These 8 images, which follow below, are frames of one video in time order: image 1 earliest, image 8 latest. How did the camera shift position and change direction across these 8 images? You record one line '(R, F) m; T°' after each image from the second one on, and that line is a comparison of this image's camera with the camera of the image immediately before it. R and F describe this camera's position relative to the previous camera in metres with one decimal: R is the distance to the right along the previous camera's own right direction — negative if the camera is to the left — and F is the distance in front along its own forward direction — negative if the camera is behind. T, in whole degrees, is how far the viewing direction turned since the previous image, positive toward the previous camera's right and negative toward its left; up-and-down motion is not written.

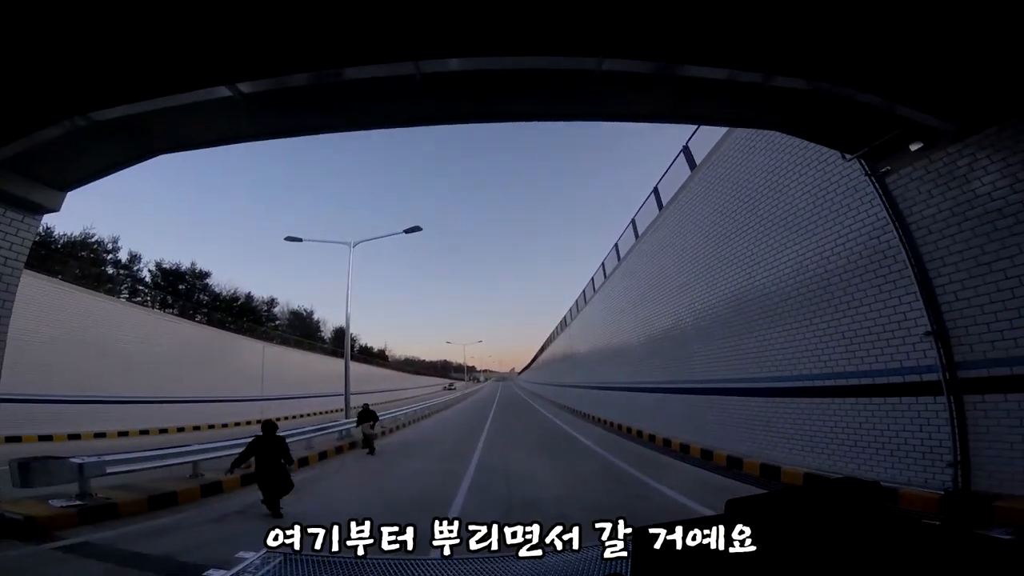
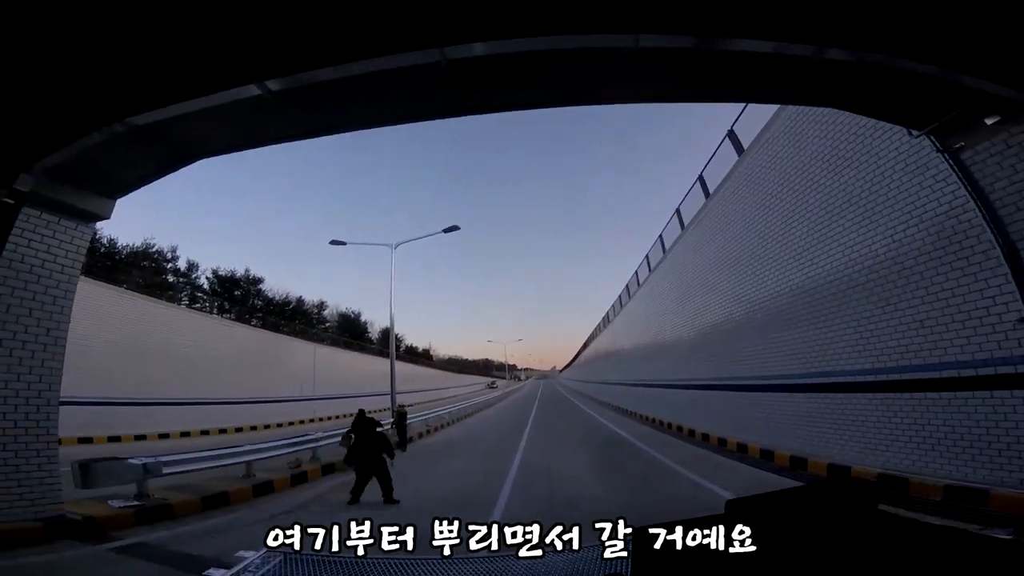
(0.0, +0.1) m; -4°
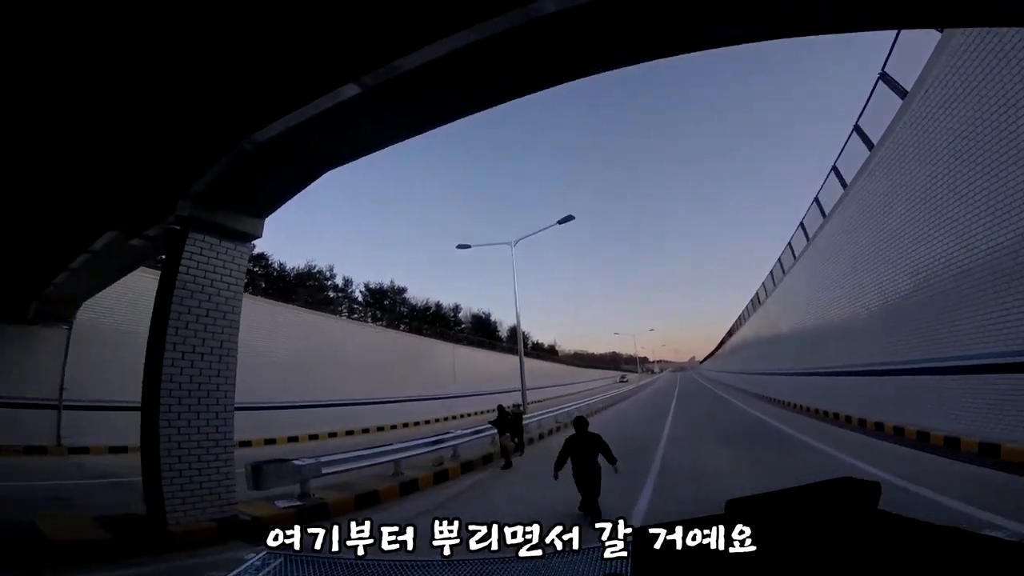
(-0.1, +0.2) m; -13°
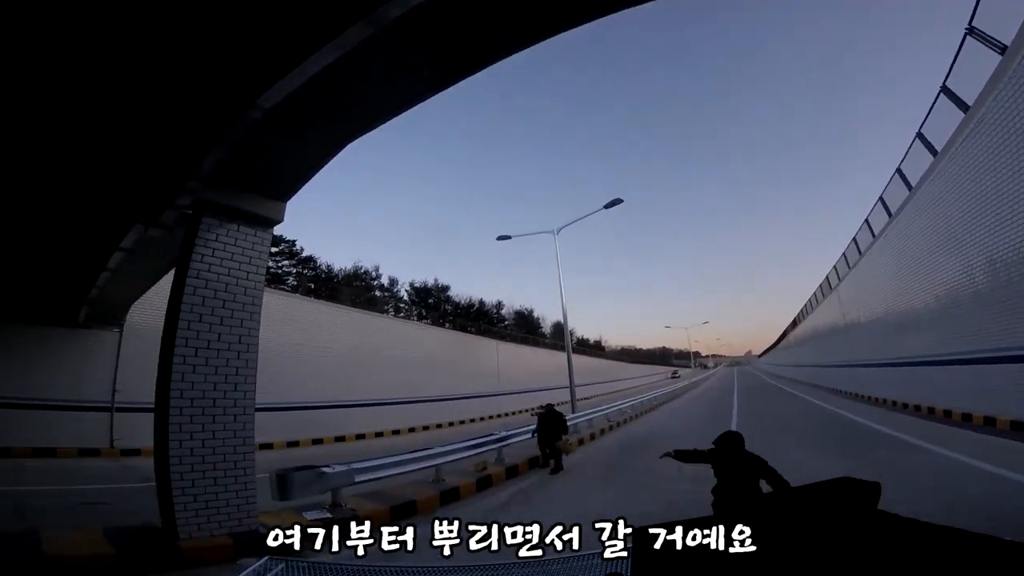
(0.0, +0.5) m; -5°
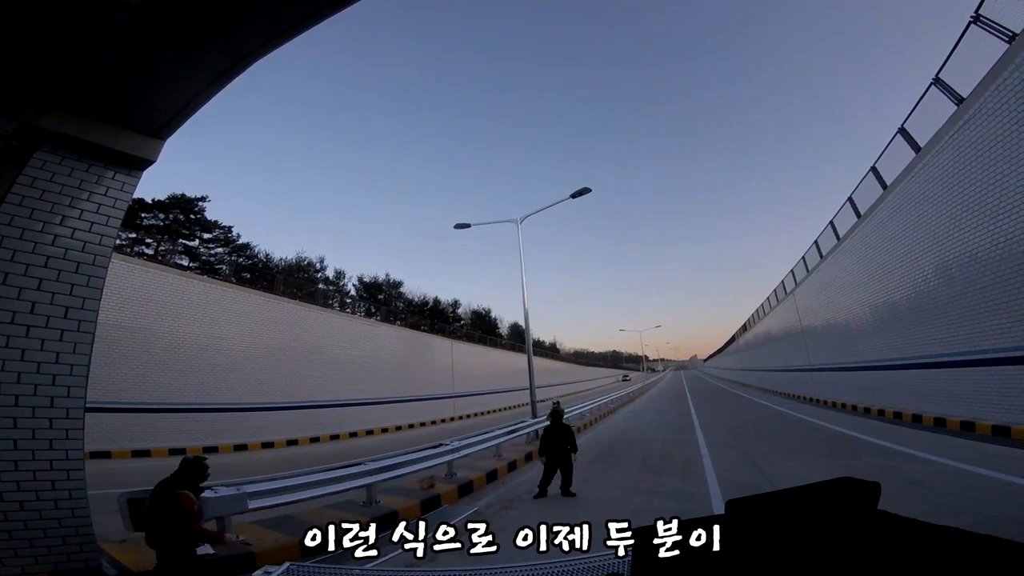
(0.0, +0.9) m; +5°
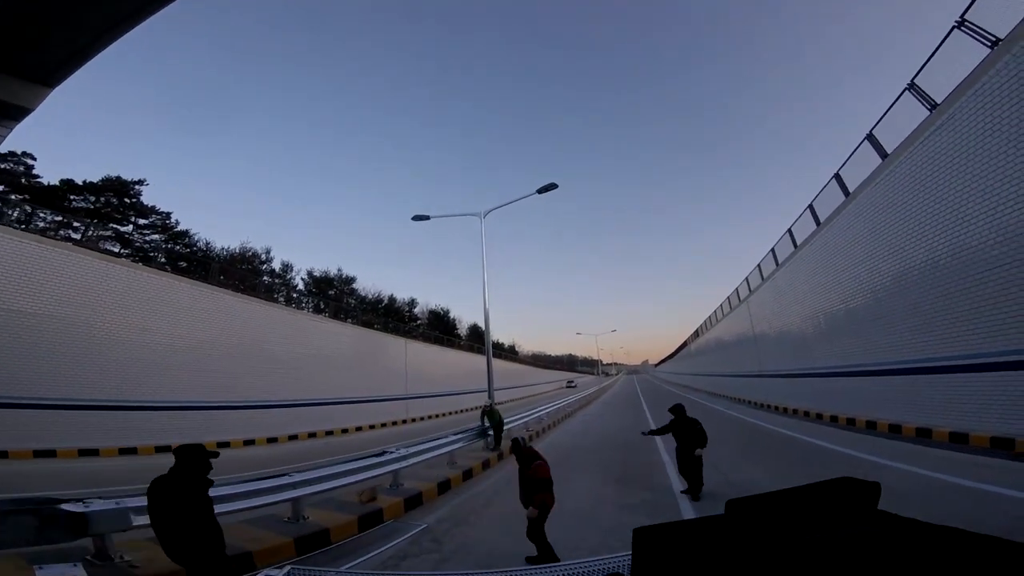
(0.0, +0.4) m; +5°
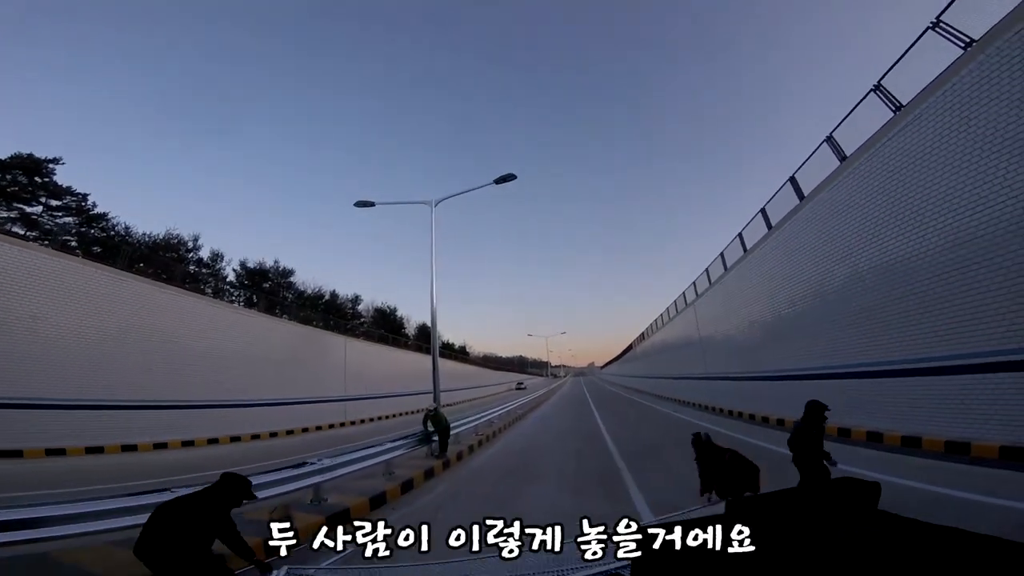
(0.0, +0.5) m; +5°
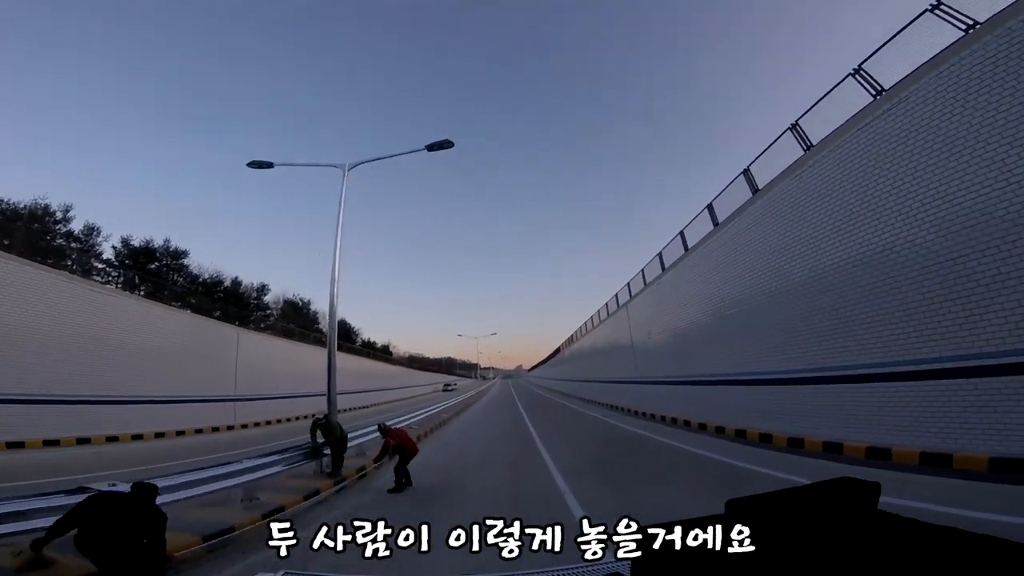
(0.0, +1.0) m; +7°
